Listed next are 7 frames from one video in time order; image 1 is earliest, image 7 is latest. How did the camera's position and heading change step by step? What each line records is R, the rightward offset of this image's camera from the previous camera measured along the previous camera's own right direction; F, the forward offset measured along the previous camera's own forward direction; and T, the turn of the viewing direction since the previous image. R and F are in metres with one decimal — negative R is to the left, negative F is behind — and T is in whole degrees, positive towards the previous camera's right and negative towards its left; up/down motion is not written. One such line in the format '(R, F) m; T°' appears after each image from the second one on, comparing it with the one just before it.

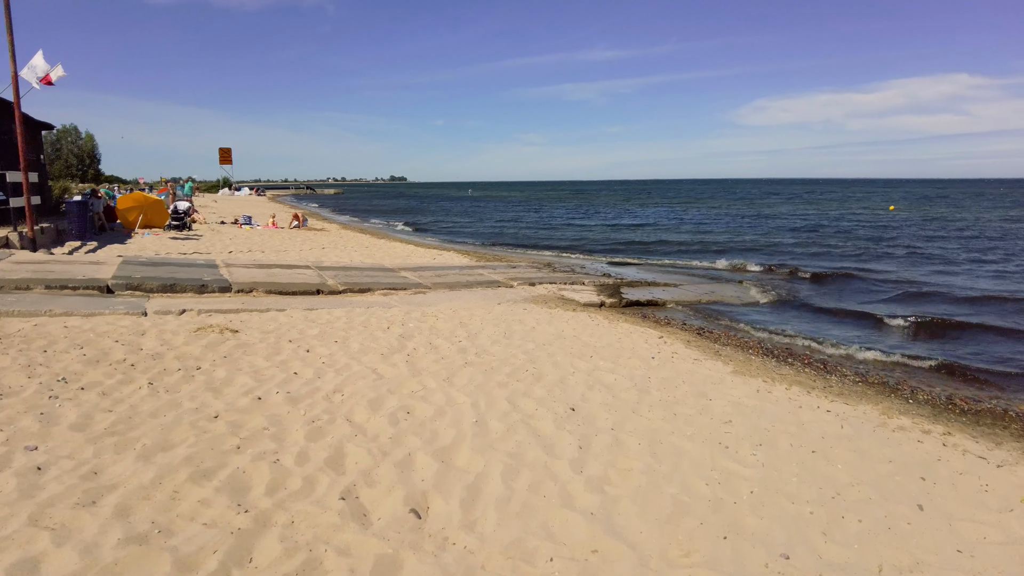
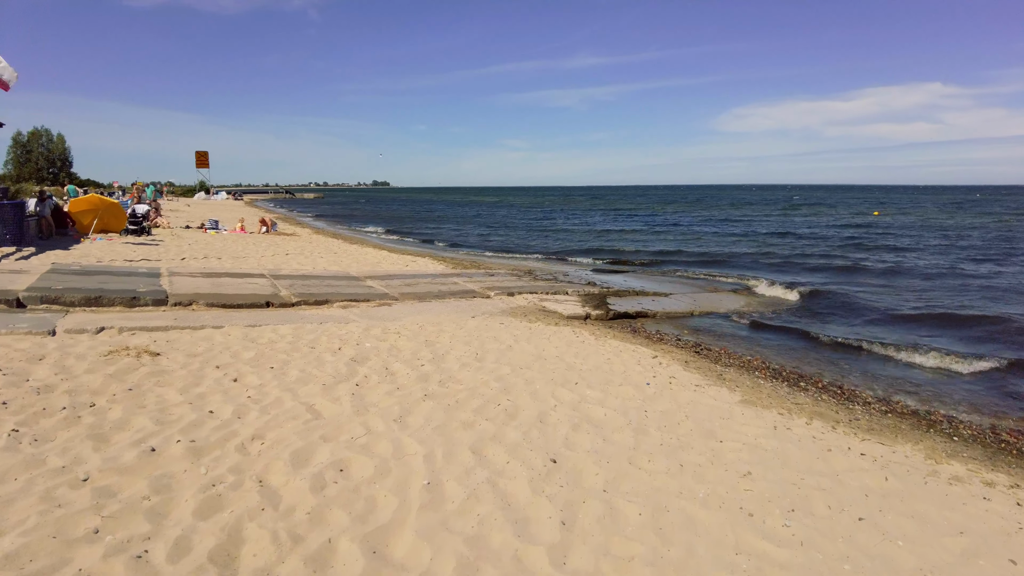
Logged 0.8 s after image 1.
(+0.1, +1.0) m; +1°
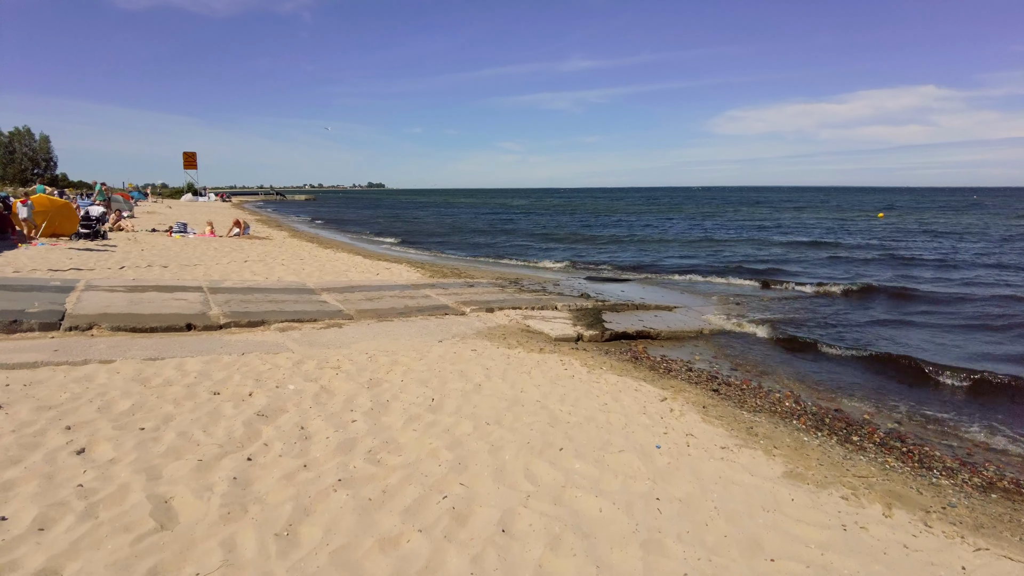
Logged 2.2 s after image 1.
(+0.2, +1.5) m; 0°
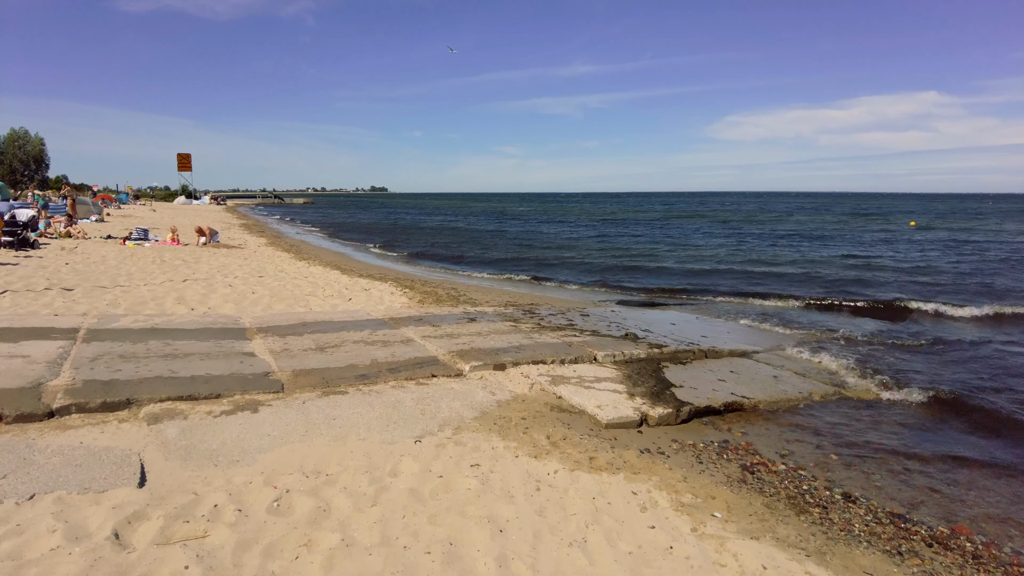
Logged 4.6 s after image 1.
(-0.2, +2.9) m; 0°
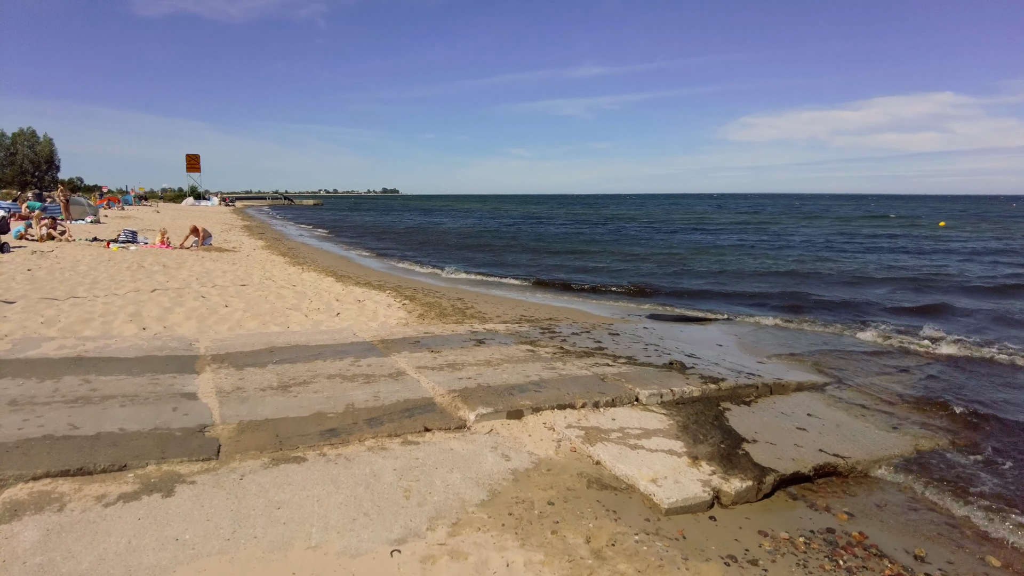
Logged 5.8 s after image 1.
(-0.1, +1.4) m; -1°
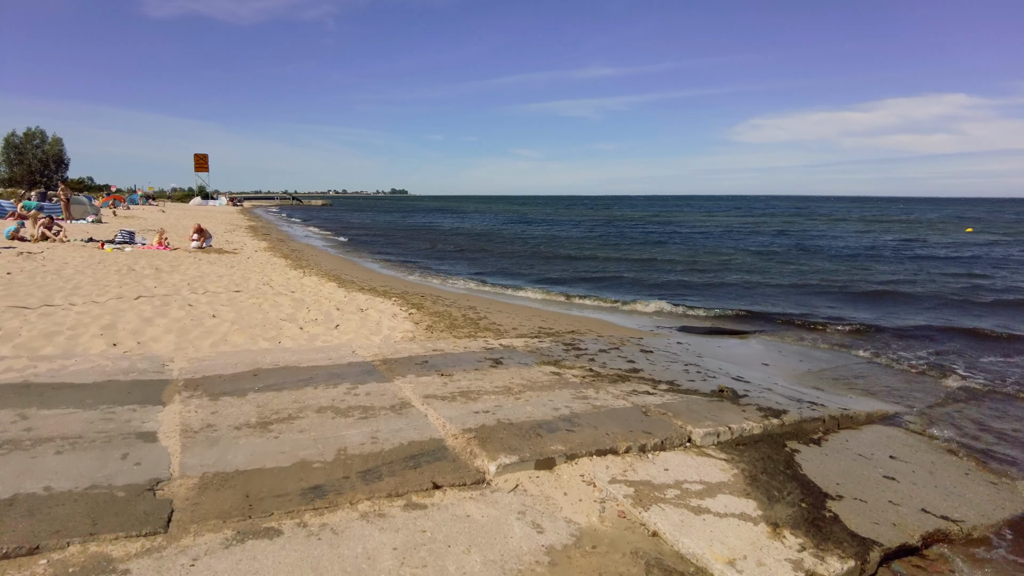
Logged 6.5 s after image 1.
(-0.1, +0.8) m; -1°
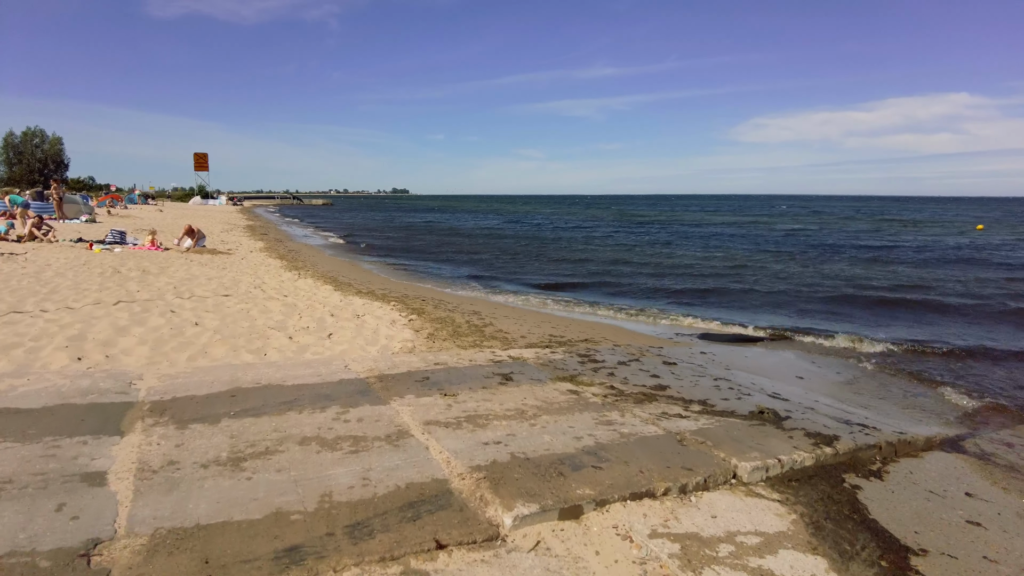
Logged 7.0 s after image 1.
(-0.1, +0.6) m; 0°
